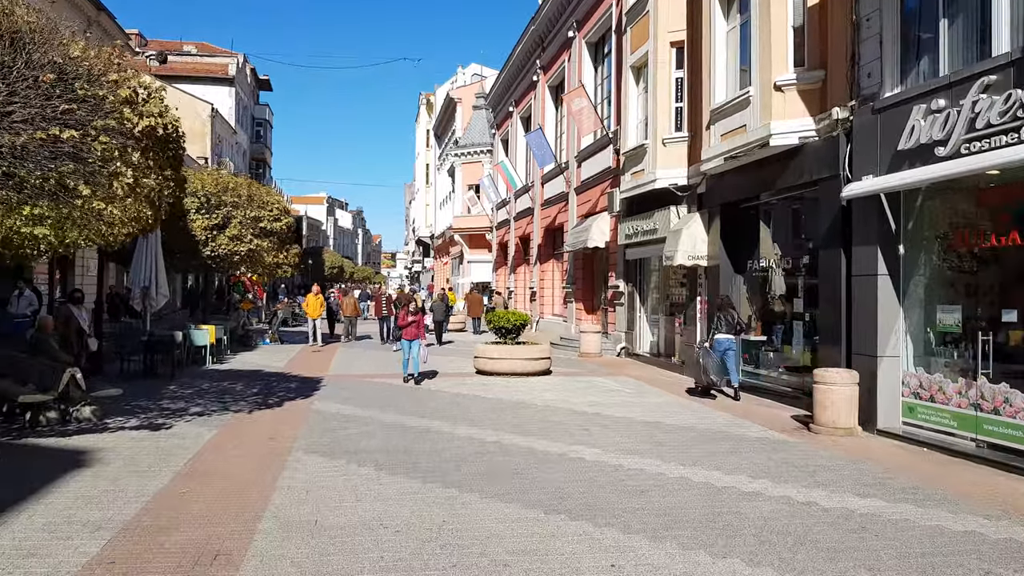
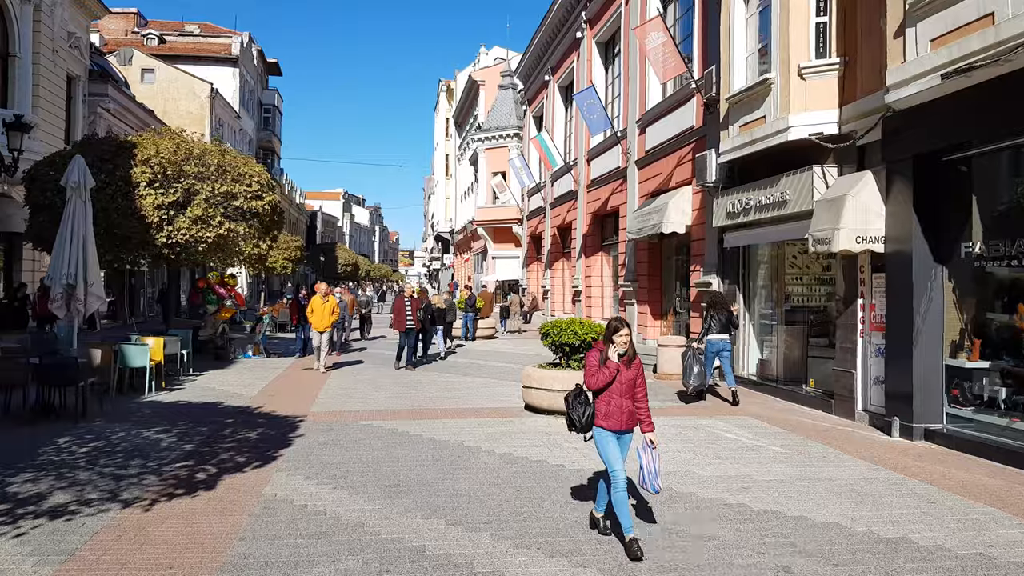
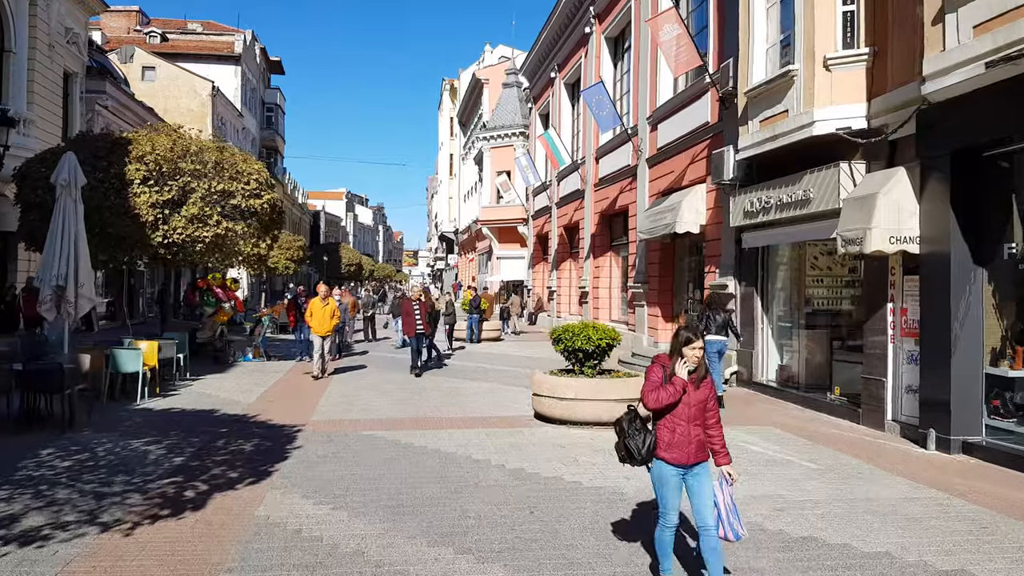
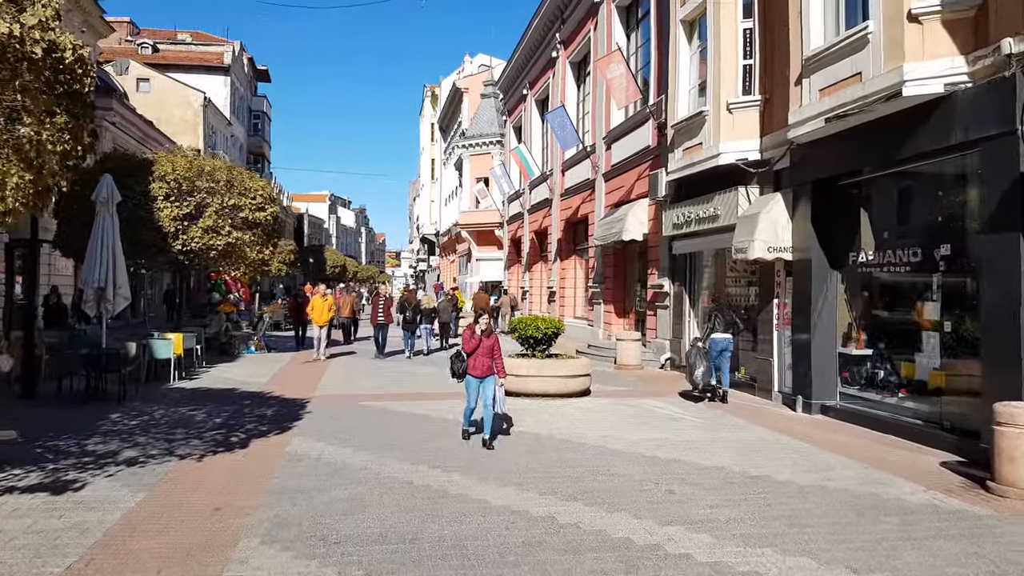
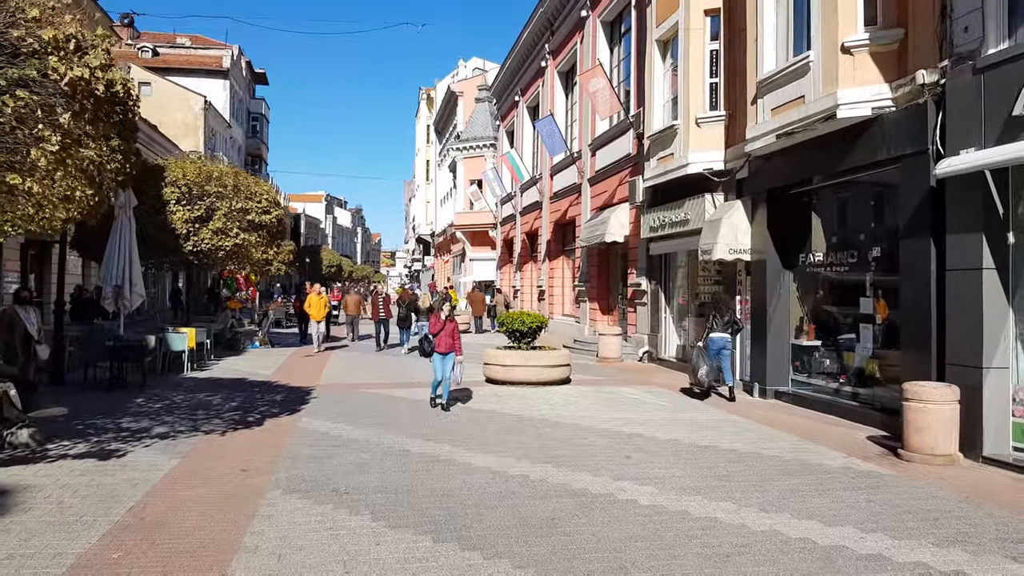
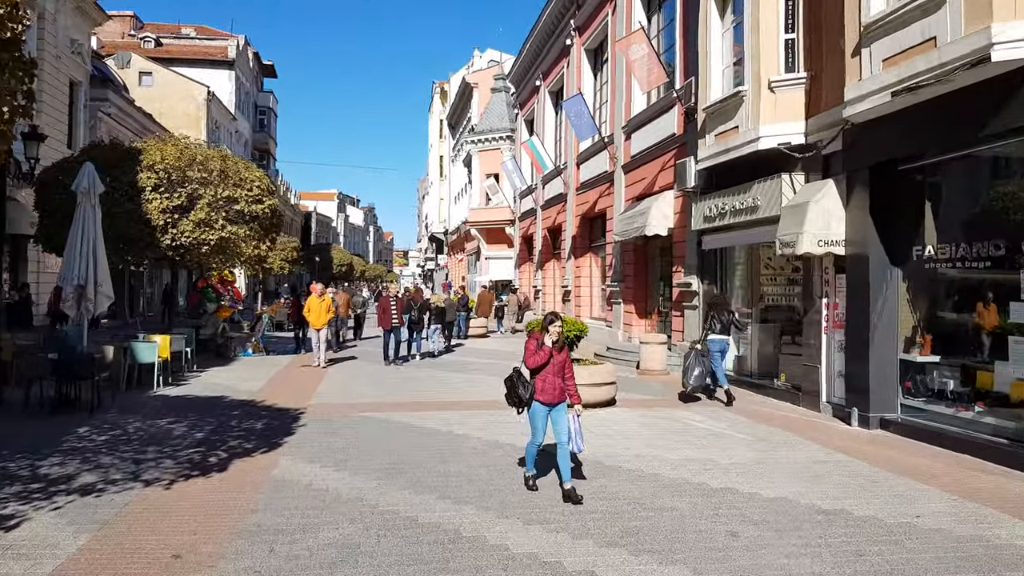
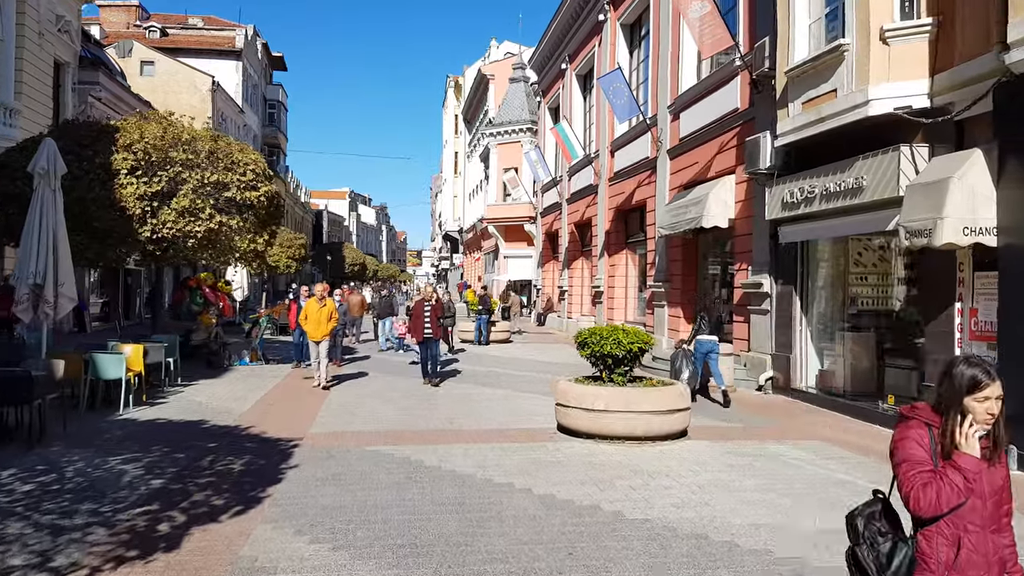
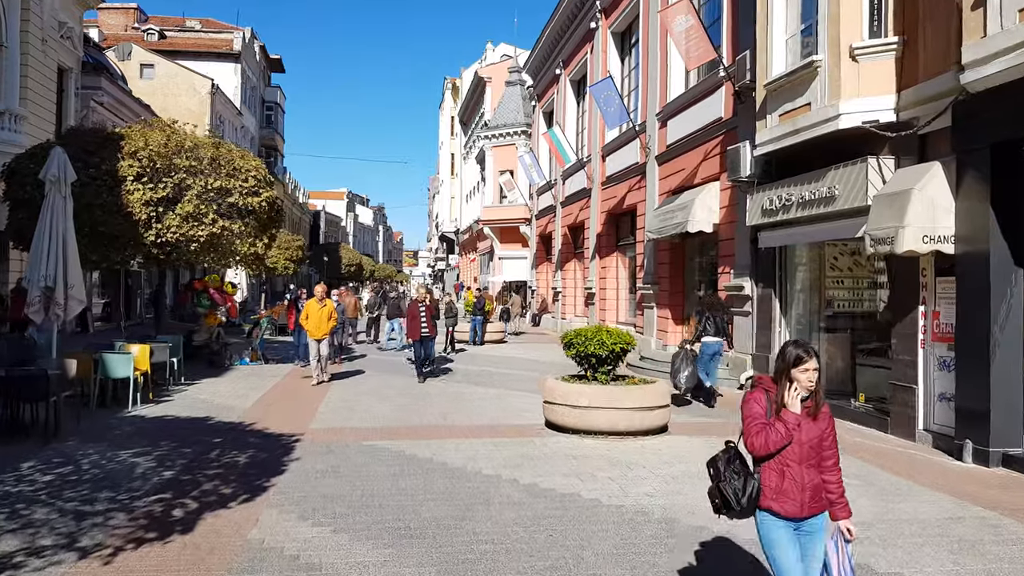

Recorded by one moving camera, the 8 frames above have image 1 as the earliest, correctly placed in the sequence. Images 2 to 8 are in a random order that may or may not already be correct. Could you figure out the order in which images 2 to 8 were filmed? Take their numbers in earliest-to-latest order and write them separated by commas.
5, 4, 6, 2, 3, 8, 7
